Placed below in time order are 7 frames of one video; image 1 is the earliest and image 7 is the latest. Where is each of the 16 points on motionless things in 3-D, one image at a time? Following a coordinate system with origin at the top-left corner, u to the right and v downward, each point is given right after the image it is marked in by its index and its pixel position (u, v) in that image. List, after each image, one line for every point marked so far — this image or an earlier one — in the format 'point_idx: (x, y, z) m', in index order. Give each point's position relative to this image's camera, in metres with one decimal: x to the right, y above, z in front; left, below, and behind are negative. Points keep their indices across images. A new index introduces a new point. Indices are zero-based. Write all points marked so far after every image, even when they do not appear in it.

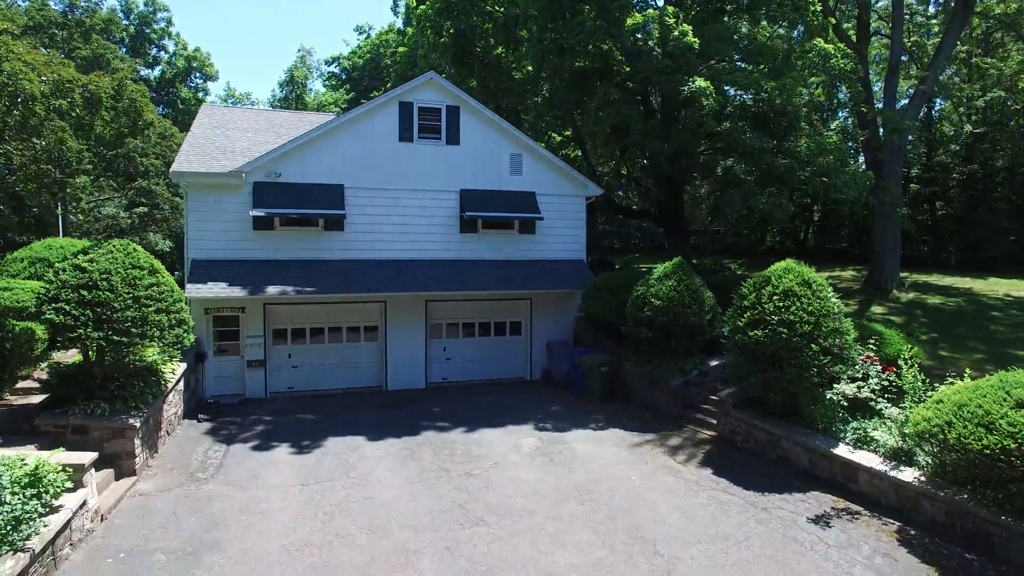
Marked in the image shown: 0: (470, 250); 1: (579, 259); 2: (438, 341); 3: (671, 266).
0: (-1.5, +1.4, +14.8) m
1: (+2.4, +1.1, +15.7) m
2: (-2.5, -1.8, +14.8) m
3: (+4.5, +0.7, +12.2) m
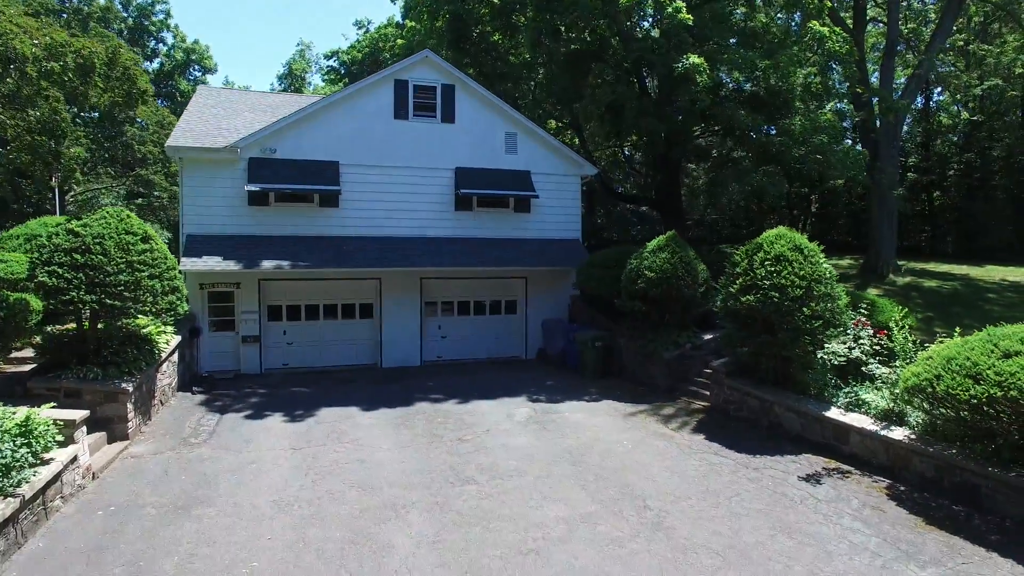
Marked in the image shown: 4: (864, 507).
0: (-1.6, +2.1, +14.8) m
1: (+2.2, +1.9, +15.7) m
2: (-2.7, -1.1, +14.8) m
3: (+4.3, +1.4, +12.2) m
4: (+5.8, -3.6, +7.0) m
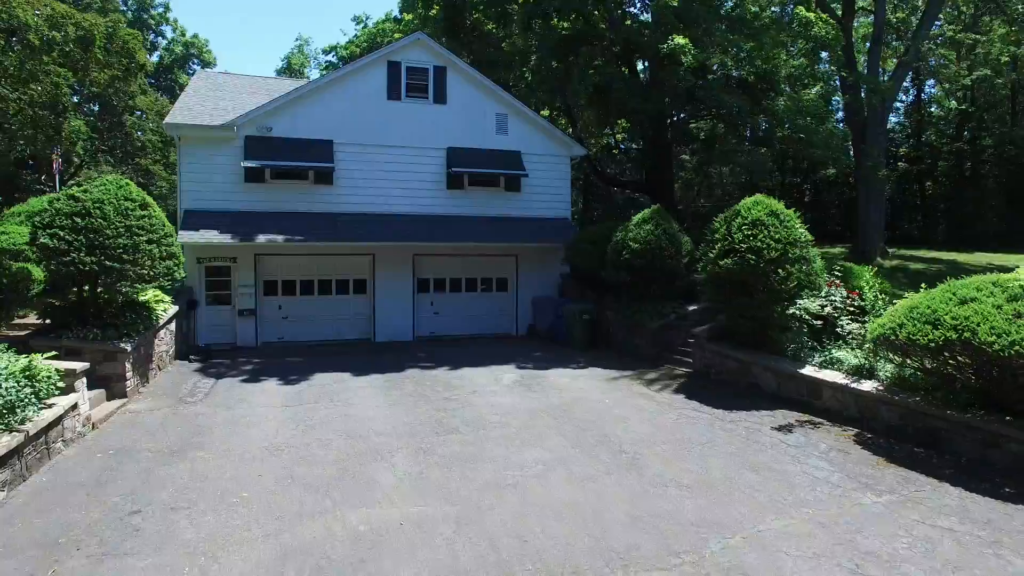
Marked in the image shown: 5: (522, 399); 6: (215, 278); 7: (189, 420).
0: (-2.0, +2.9, +15.2) m
1: (+1.9, +2.7, +16.0) m
2: (-3.0, -0.3, +15.1) m
3: (+4.0, +2.2, +12.6) m
4: (+5.5, -2.7, +7.3) m
5: (+0.2, -2.5, +9.6) m
6: (-9.5, +0.3, +13.7) m
7: (-6.6, -2.7, +8.7) m
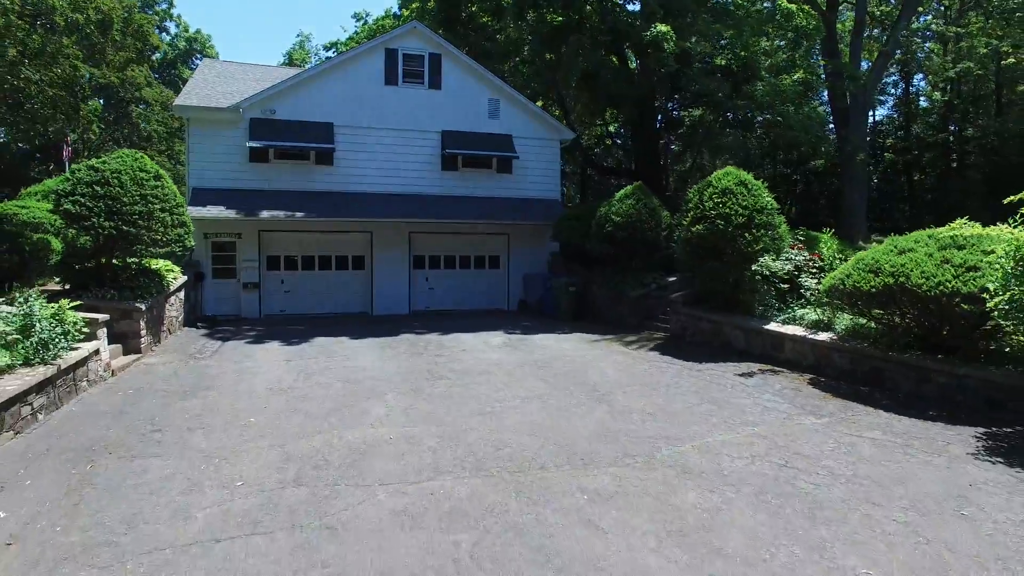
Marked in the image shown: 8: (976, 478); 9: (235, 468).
0: (-2.3, +3.8, +15.9) m
1: (+1.6, +3.5, +16.8) m
2: (-3.4, +0.6, +15.9) m
3: (+3.7, +3.1, +13.3) m
4: (+5.1, -1.9, +8.0) m
5: (-0.1, -1.6, +10.4) m
6: (-9.8, +1.2, +14.5) m
7: (-6.9, -1.8, +9.4) m
8: (+5.4, -2.2, +5.0) m
9: (-3.6, -2.4, +5.6) m
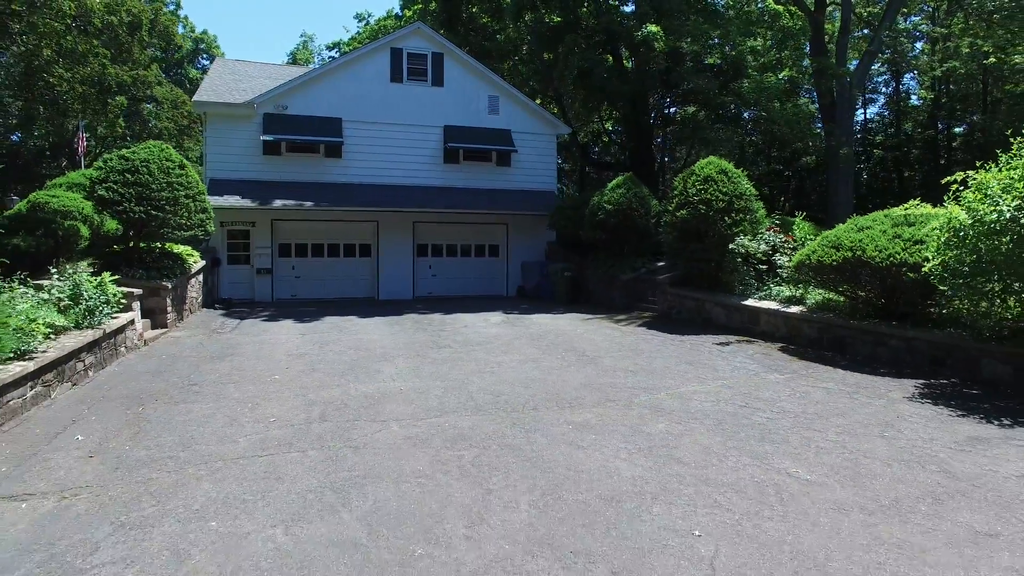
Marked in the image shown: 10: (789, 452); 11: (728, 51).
0: (-2.3, +4.3, +16.8) m
1: (+1.6, +4.0, +17.6) m
2: (-3.4, +1.1, +16.7) m
3: (+3.6, +3.6, +14.1) m
4: (+5.1, -1.3, +8.9) m
5: (-0.2, -1.1, +11.2) m
6: (-9.9, +1.7, +15.3) m
7: (-6.9, -1.3, +10.3) m
8: (+5.4, -1.7, +5.8) m
9: (-3.7, -1.8, +6.4) m
10: (+3.2, -1.9, +4.9) m
11: (+9.6, +10.5, +19.0) m
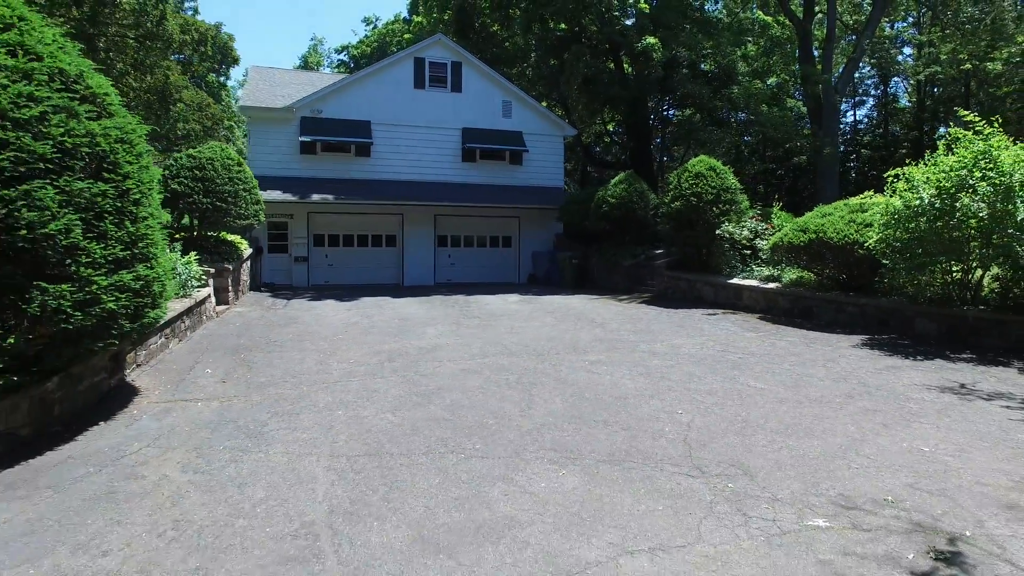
0: (-1.8, +4.8, +18.5) m
1: (+2.0, +4.6, +19.3) m
2: (-2.9, +1.6, +18.4) m
3: (+4.1, +4.1, +15.8) m
4: (+5.6, -0.8, +10.6) m
5: (+0.3, -0.6, +12.9) m
6: (-9.4, +2.3, +17.0) m
7: (-6.4, -0.8, +12.0) m
8: (+5.9, -1.1, +7.5) m
9: (-3.2, -1.3, +8.1) m
10: (+3.7, -1.3, +6.6) m
11: (+10.1, +11.0, +20.7) m
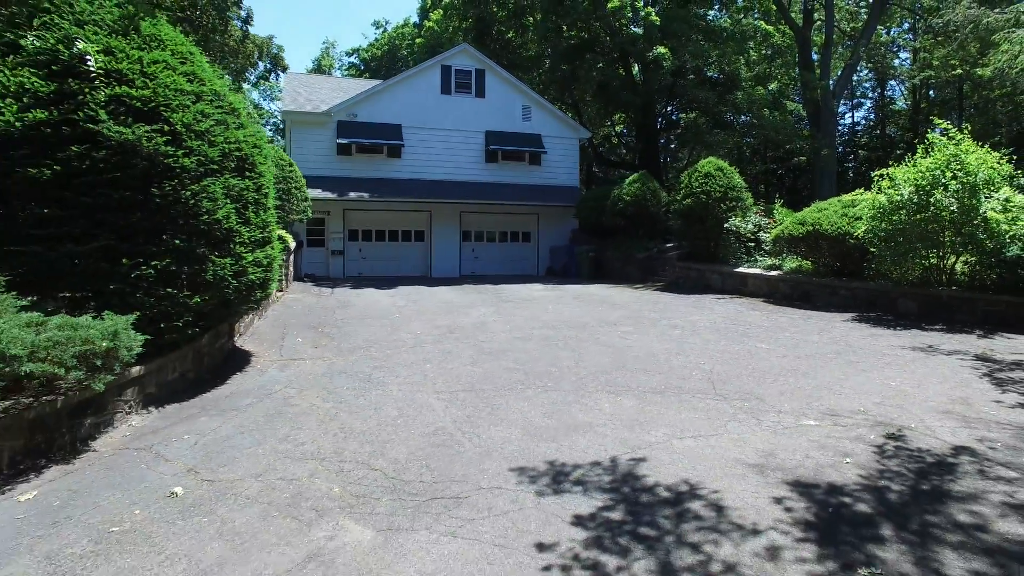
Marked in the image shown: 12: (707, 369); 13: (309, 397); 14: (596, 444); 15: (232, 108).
0: (-0.9, +5.2, +19.8) m
1: (+2.9, +5.0, +20.6) m
2: (-2.0, +2.0, +19.8) m
3: (+5.0, +4.5, +17.2) m
4: (+6.4, -0.4, +11.9) m
5: (+1.2, -0.2, +14.2) m
6: (-8.5, +2.6, +18.3) m
7: (-5.6, -0.4, +13.3) m
8: (+6.7, -0.8, +8.9) m
9: (-2.3, -0.9, +9.5) m
10: (+4.6, -1.0, +8.0) m
11: (+10.9, +11.4, +22.0) m
12: (+2.9, -1.2, +6.4) m
13: (-2.8, -1.5, +5.9) m
14: (+0.9, -1.6, +4.4) m
15: (-4.4, +2.8, +6.7) m
